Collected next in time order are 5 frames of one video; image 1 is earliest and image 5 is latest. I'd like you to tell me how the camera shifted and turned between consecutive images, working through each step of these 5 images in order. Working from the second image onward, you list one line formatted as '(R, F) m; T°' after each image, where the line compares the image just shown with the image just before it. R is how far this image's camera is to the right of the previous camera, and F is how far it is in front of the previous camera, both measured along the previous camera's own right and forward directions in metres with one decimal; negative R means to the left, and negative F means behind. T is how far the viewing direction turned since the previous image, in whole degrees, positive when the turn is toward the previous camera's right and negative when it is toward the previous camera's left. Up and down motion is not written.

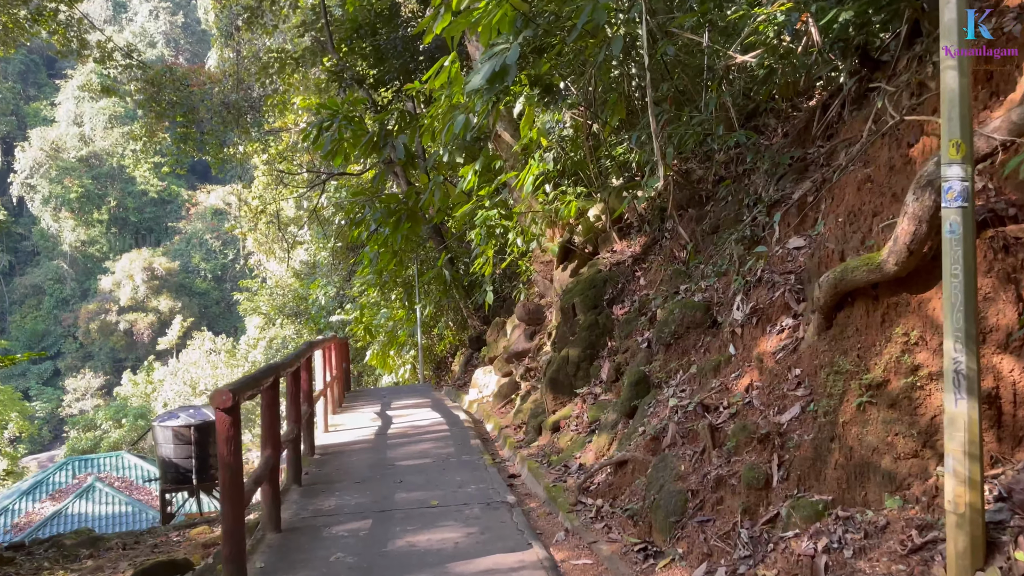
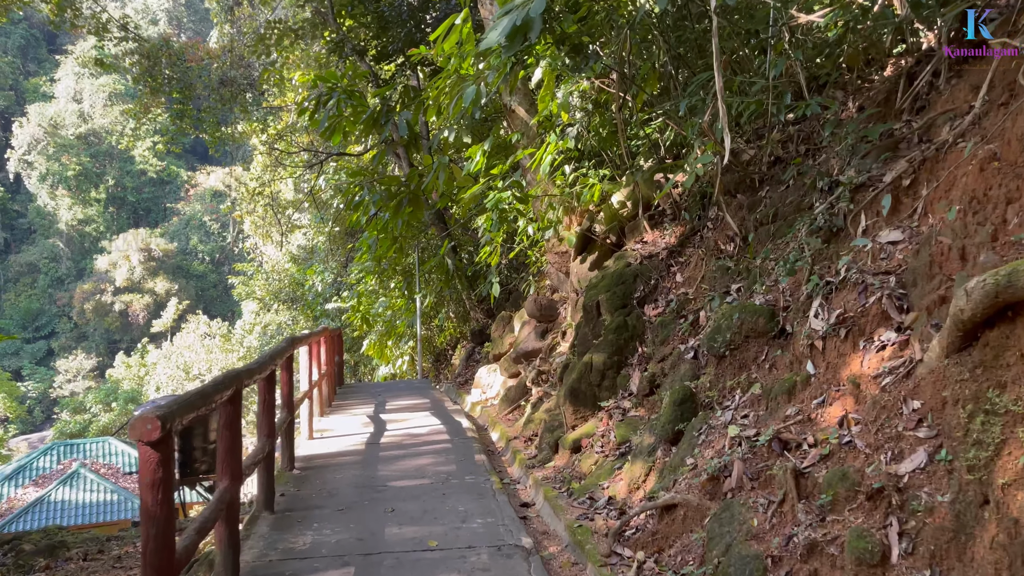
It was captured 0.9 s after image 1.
(-0.1, +0.7) m; 0°
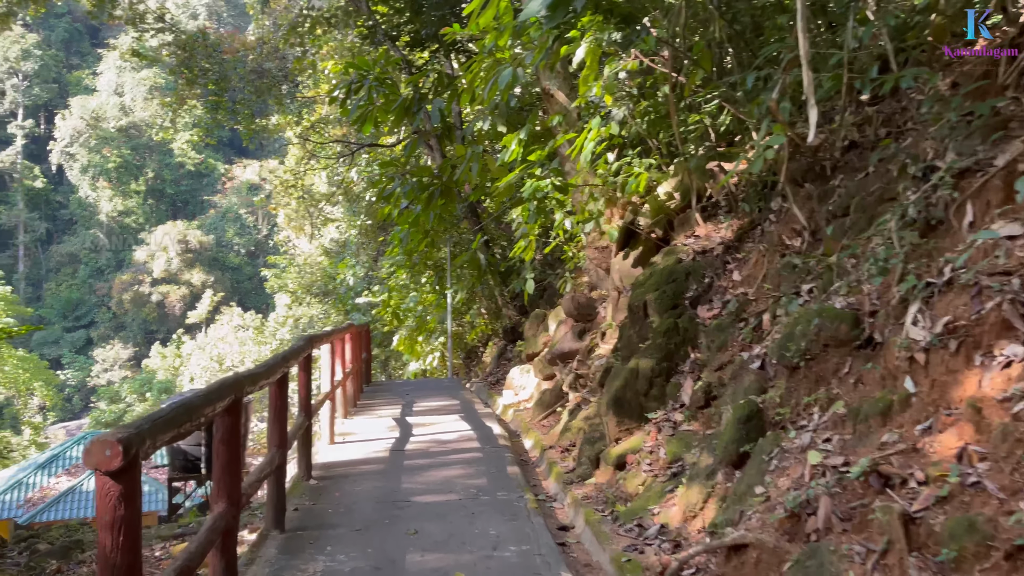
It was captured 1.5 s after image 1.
(0.0, +0.4) m; -2°
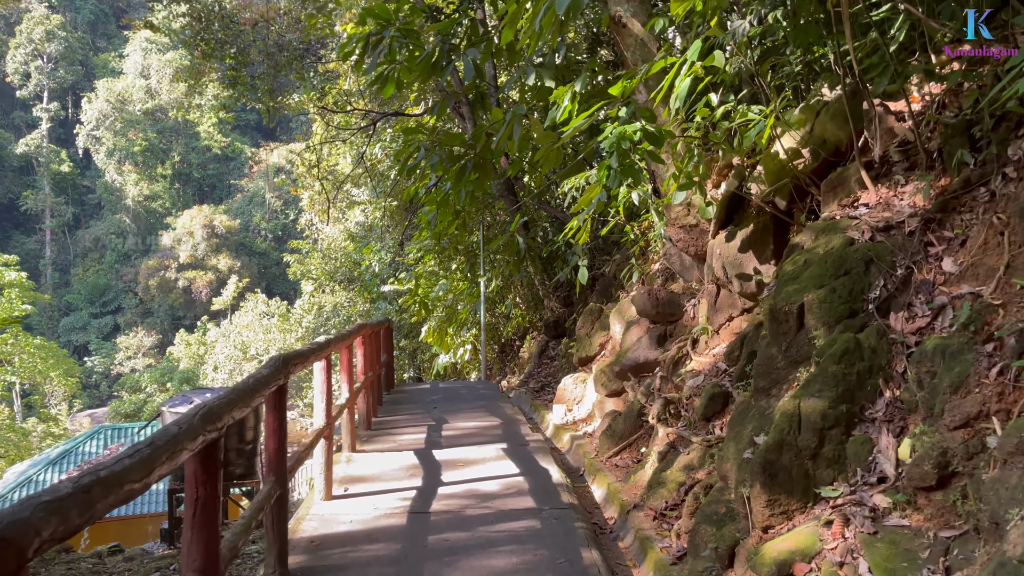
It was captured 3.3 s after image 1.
(-0.2, +1.3) m; -2°
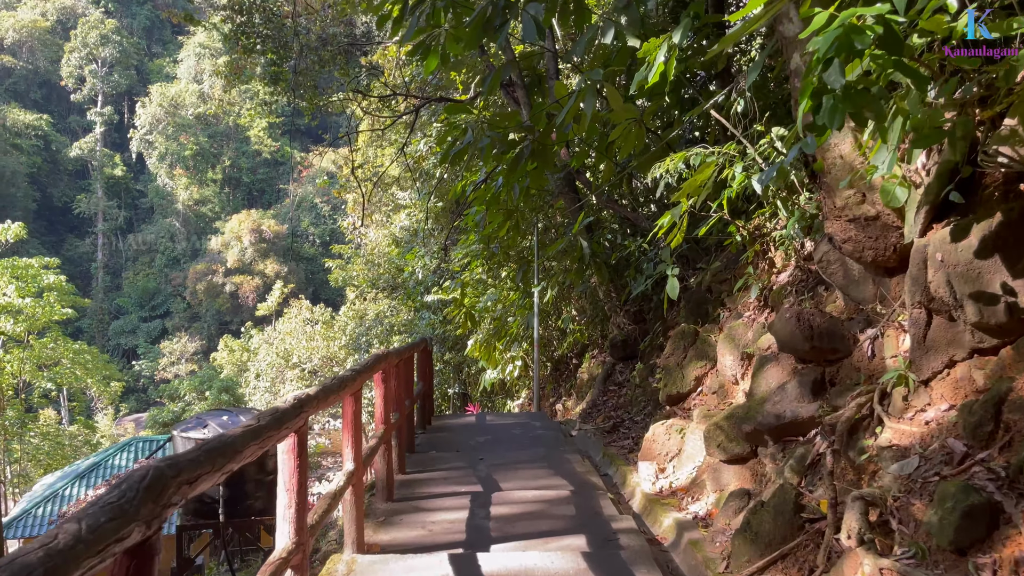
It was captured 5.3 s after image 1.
(-0.1, +1.3) m; -3°
